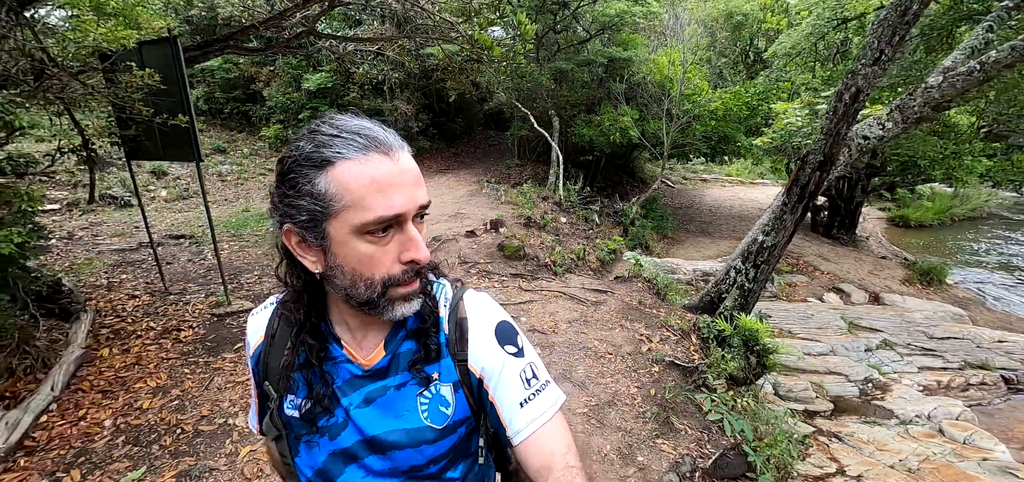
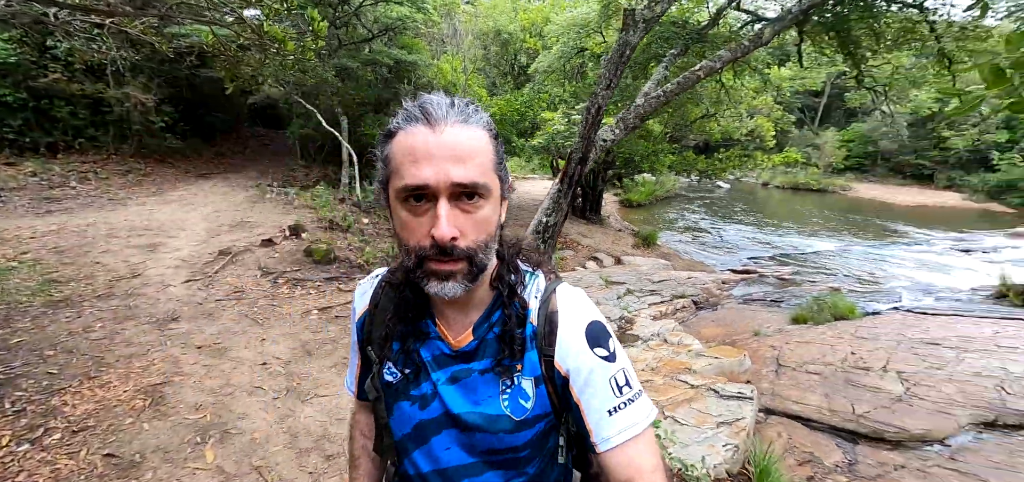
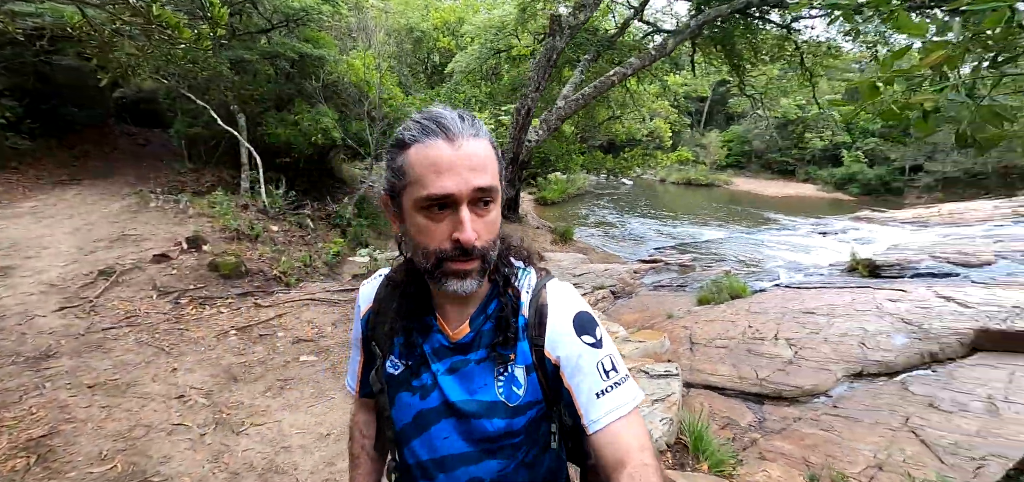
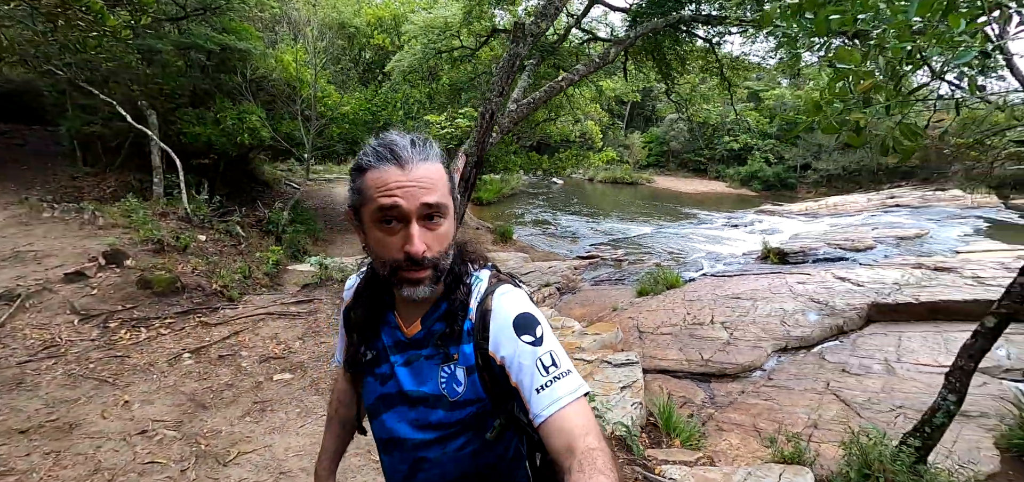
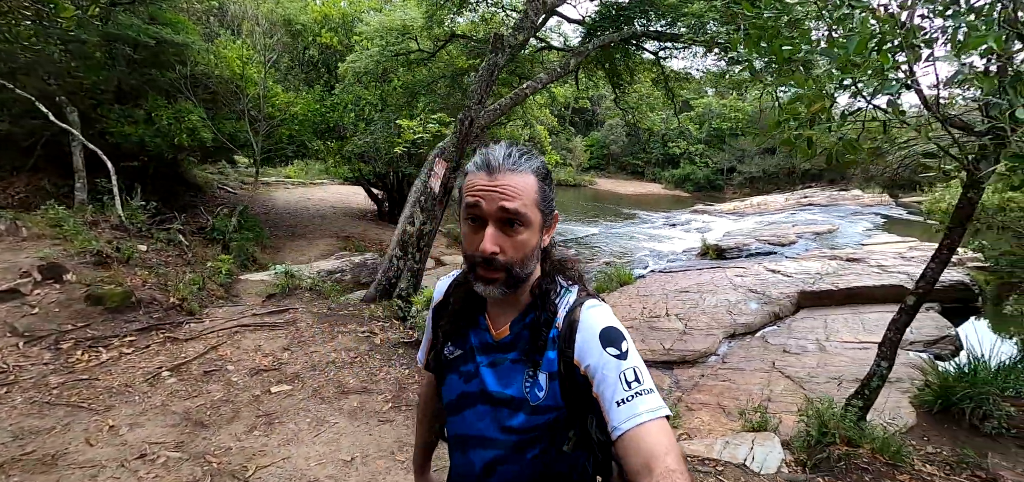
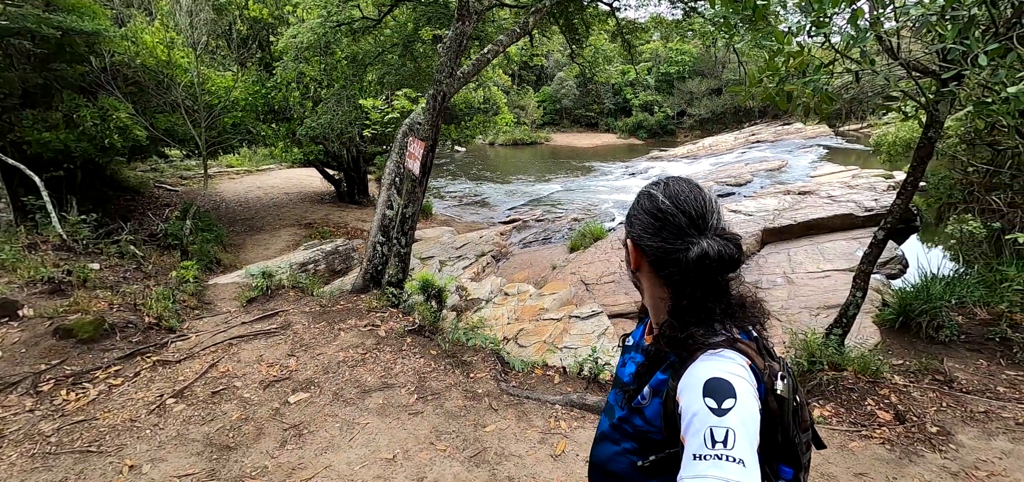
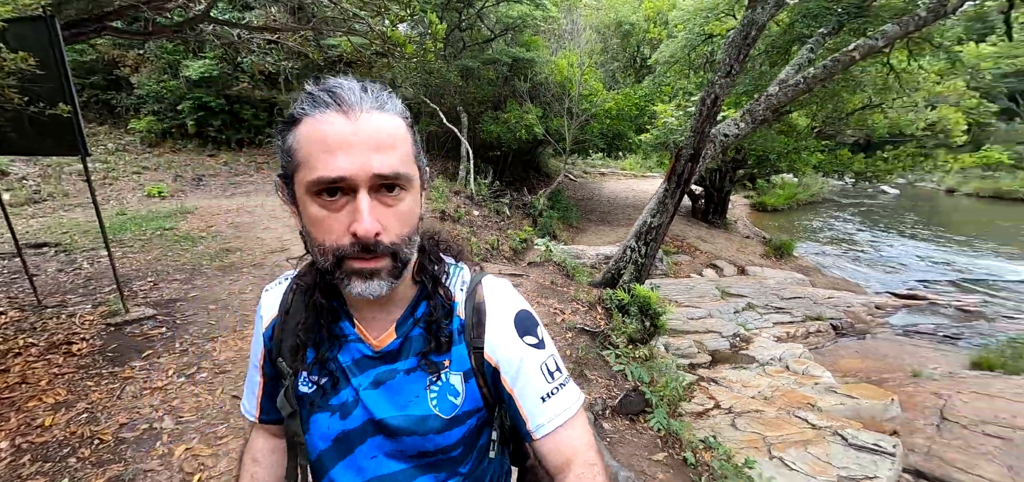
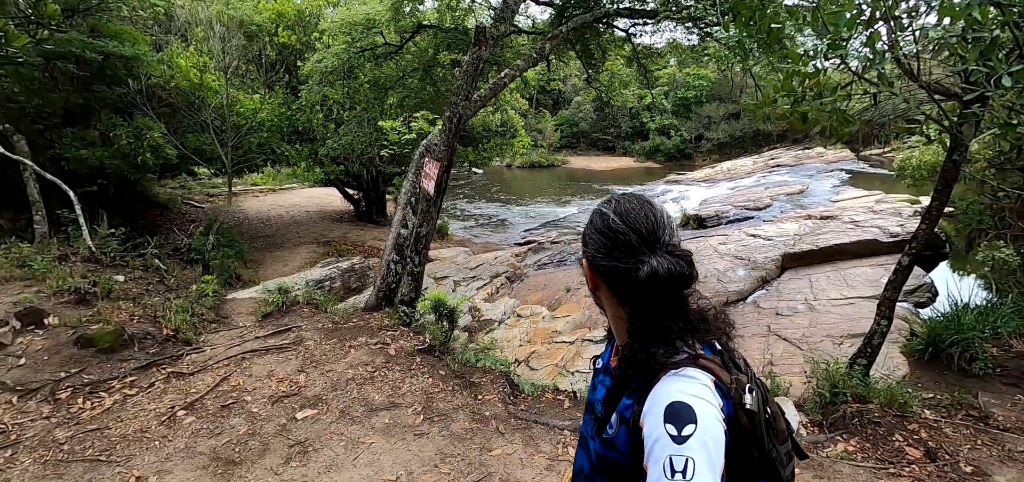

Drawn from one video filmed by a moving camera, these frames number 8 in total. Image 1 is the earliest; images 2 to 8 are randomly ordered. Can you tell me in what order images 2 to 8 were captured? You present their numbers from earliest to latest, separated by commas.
7, 2, 3, 4, 5, 8, 6
